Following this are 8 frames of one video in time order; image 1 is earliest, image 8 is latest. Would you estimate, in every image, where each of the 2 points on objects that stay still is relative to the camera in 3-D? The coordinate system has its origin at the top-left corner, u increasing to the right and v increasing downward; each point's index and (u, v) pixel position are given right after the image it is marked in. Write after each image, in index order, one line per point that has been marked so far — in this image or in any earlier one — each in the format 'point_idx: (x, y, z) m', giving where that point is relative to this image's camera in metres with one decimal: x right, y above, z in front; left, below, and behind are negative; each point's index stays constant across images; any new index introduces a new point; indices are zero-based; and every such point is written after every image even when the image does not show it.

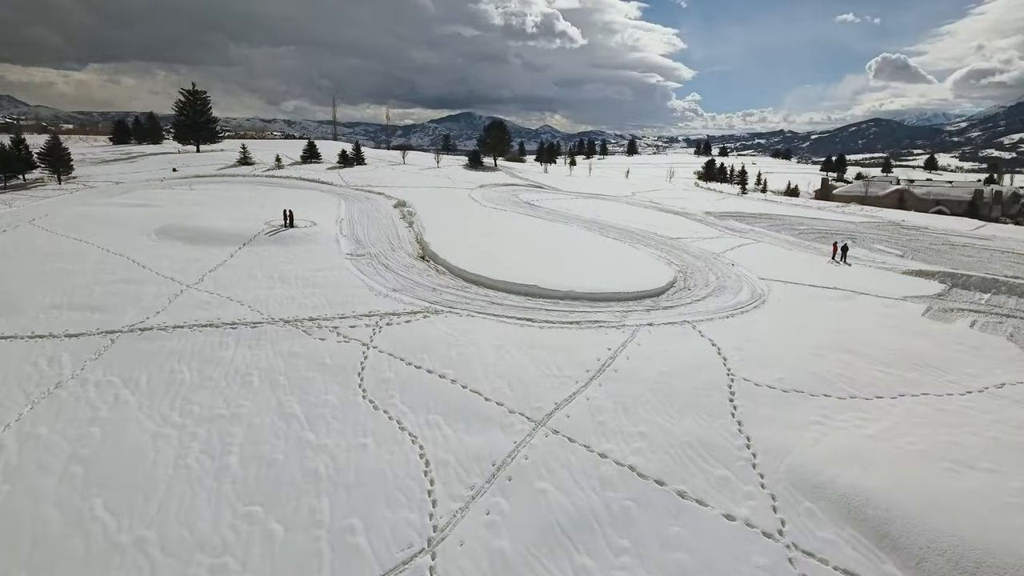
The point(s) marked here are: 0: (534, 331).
0: (+0.6, -1.2, +15.1) m
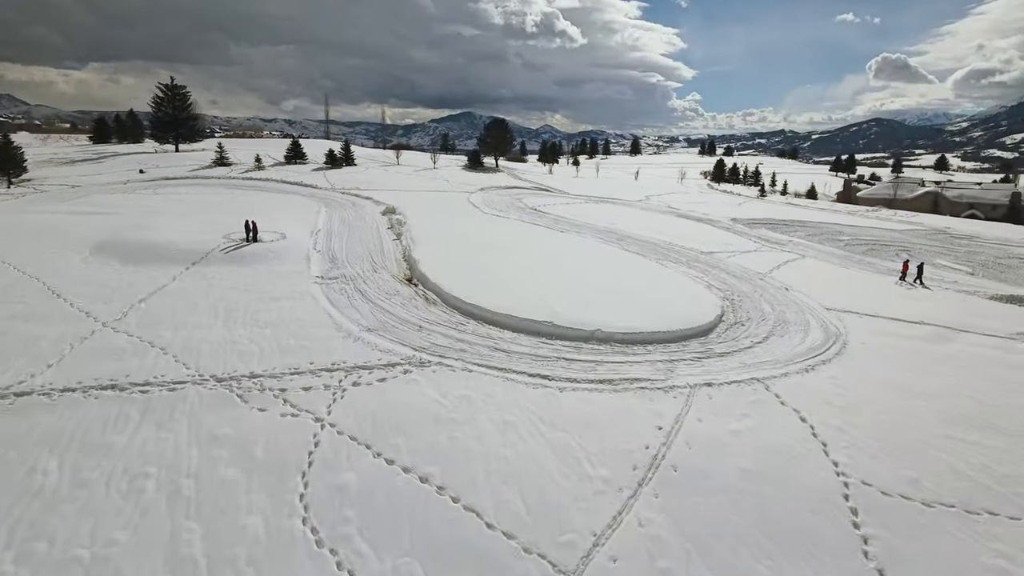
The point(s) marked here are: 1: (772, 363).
0: (+0.8, -2.1, +11.1) m
1: (+5.9, -1.7, +12.9) m
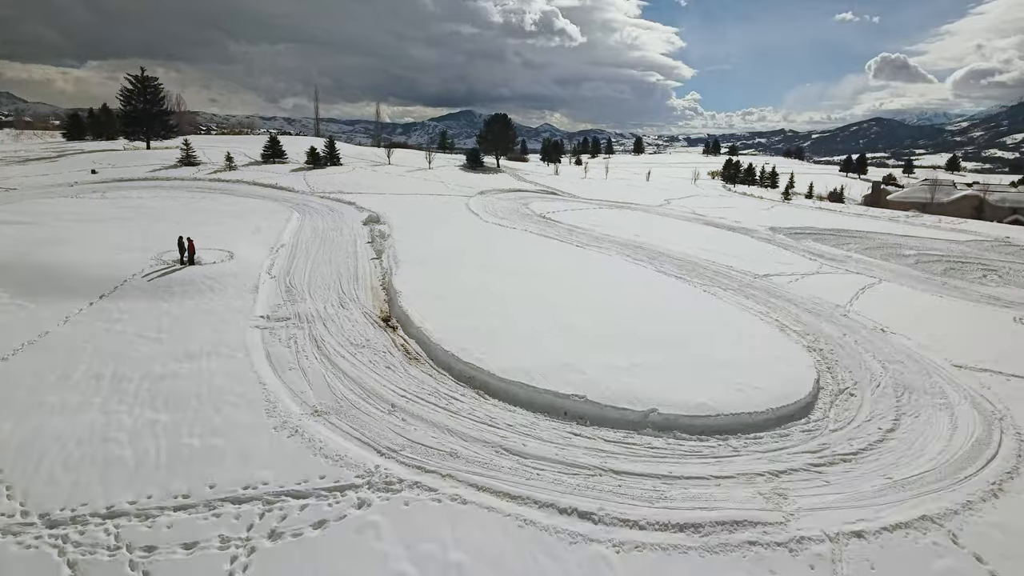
0: (+1.0, -3.2, +6.5) m
1: (+6.1, -2.7, +8.4) m
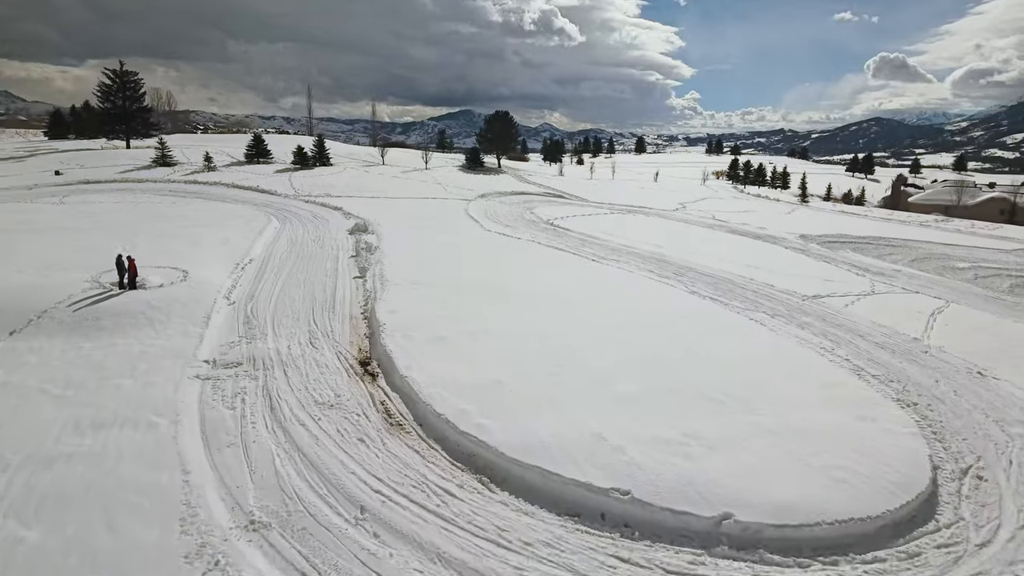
0: (+1.2, -3.8, +3.7) m
1: (+6.4, -3.4, +5.6) m
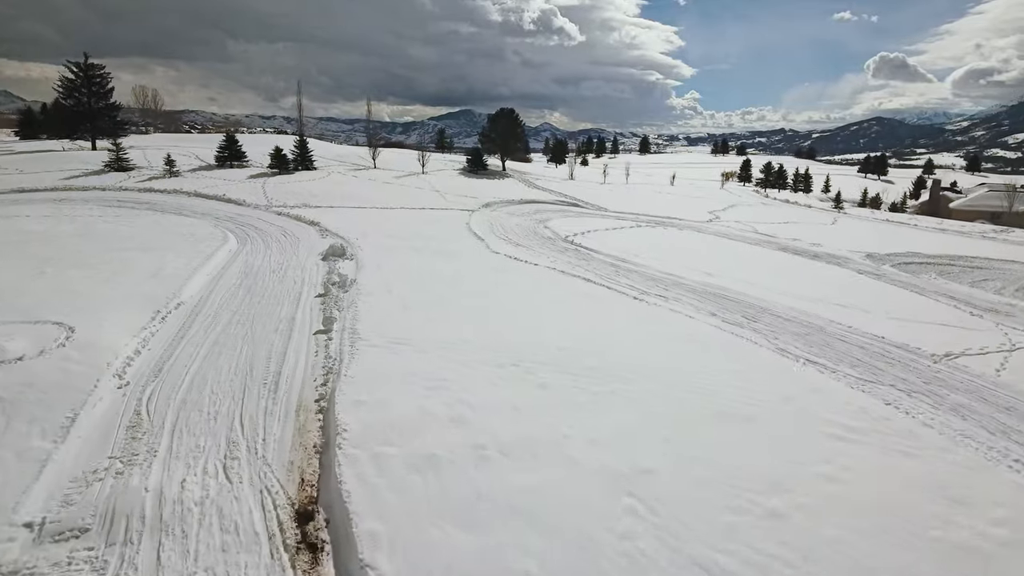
0: (+1.7, -5.0, -0.7) m
1: (+6.8, -4.6, +1.2) m
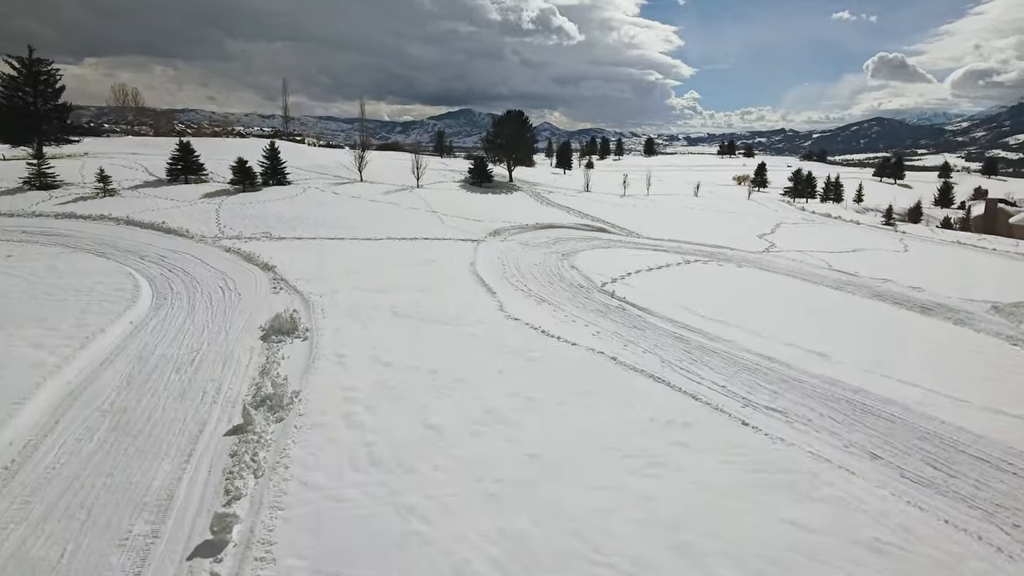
0: (+2.3, -6.9, -6.0) m
1: (+7.4, -6.5, -4.2) m
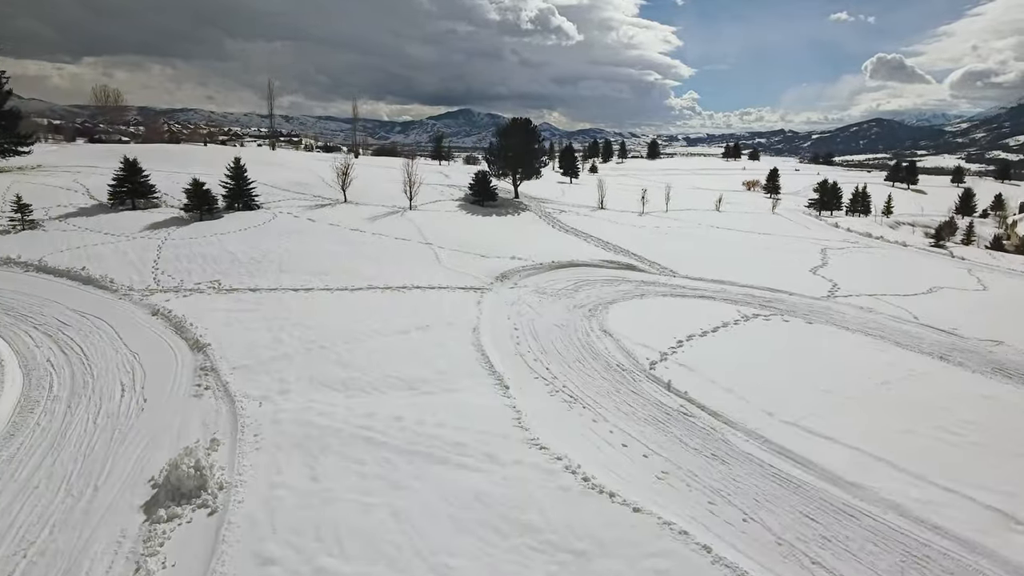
0: (+2.7, -8.7, -10.3) m
1: (+7.8, -8.3, -8.4) m
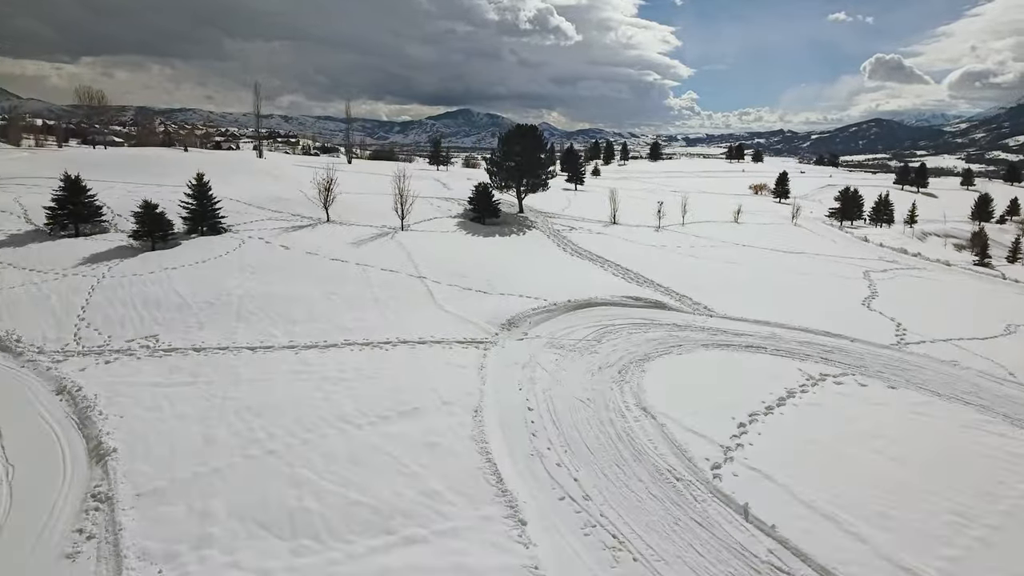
0: (+3.0, -10.0, -13.5) m
1: (+8.1, -9.6, -11.6) m
